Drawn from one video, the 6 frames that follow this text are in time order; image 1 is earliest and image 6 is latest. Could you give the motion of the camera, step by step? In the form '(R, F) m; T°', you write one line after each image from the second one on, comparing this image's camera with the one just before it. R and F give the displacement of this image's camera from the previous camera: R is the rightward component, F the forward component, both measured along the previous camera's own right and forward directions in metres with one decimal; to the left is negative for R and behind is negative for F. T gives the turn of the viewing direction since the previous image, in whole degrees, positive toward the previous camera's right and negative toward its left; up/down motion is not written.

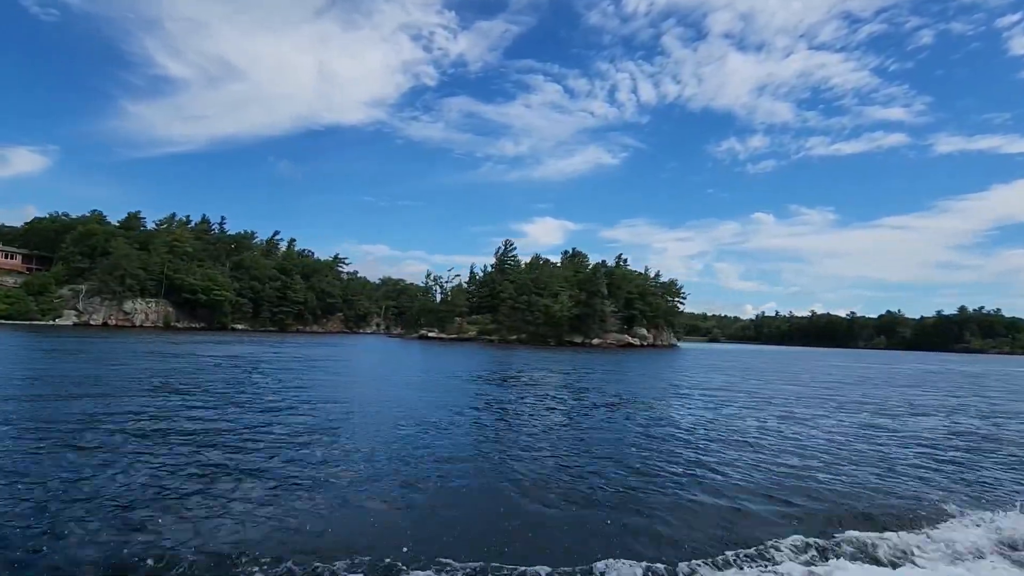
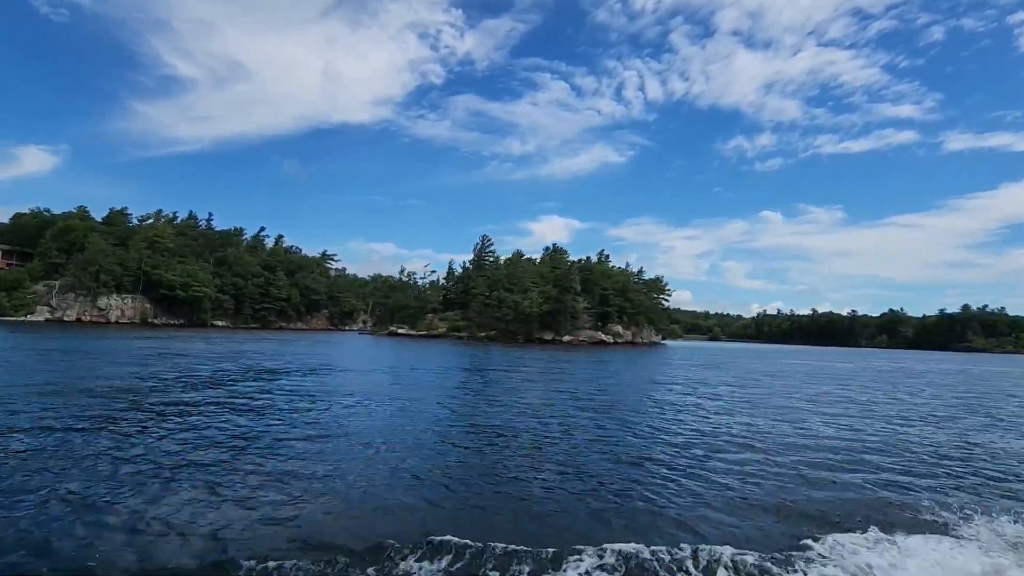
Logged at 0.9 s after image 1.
(+1.5, +0.5) m; -1°
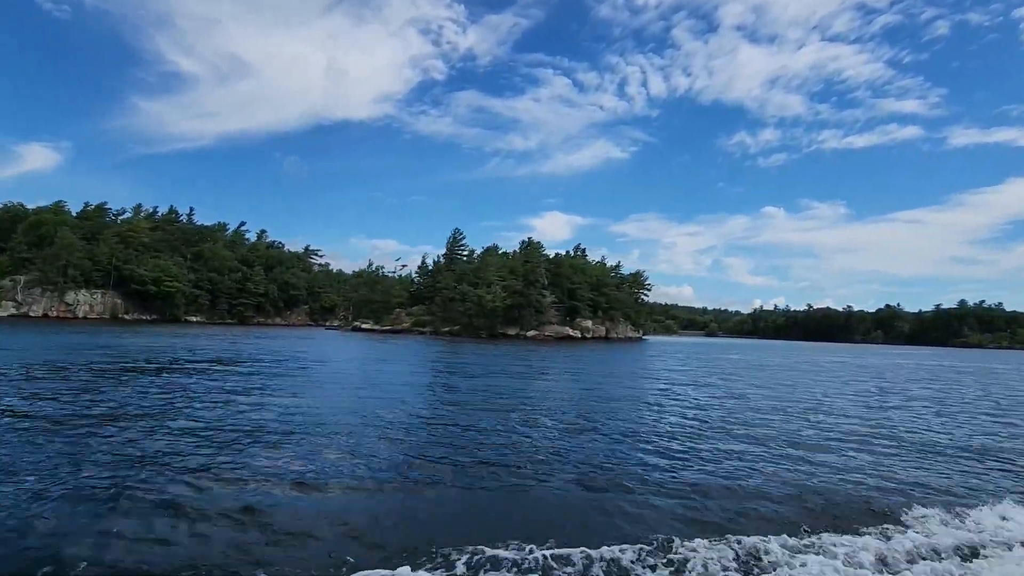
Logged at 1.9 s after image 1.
(+1.5, +0.5) m; 0°
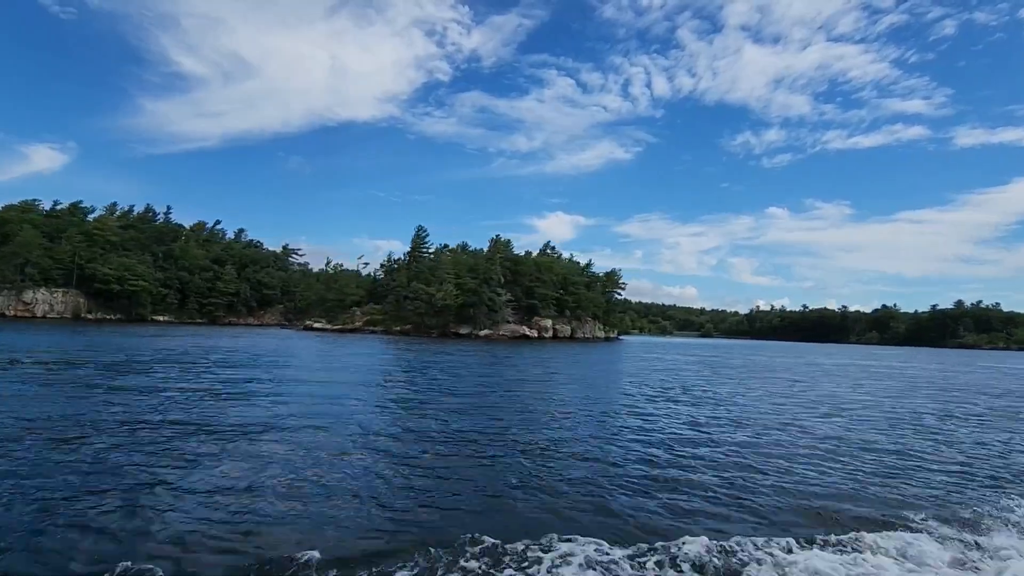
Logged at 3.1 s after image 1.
(+2.0, +0.7) m; 0°
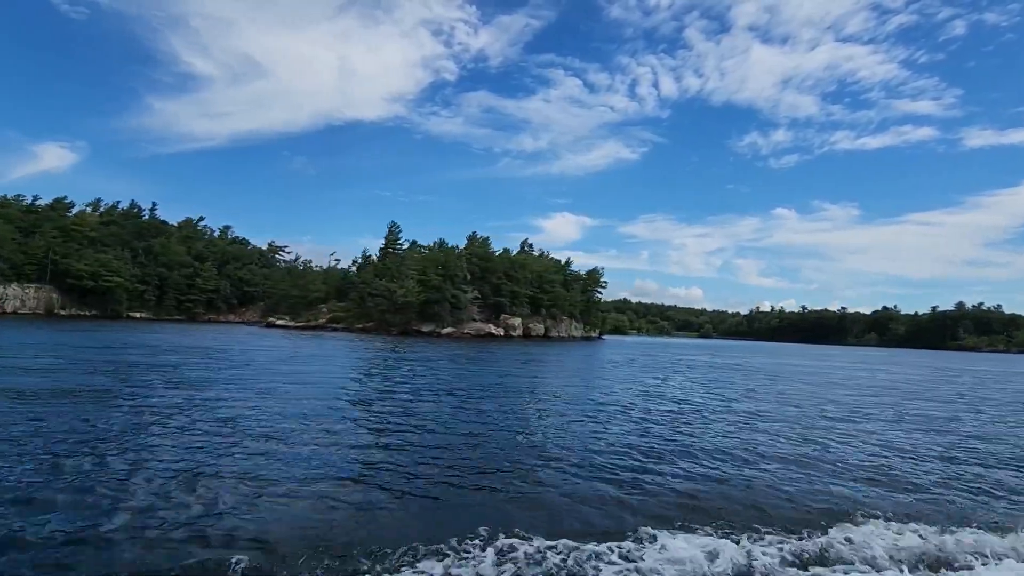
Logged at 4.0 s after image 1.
(+1.6, +0.5) m; 0°
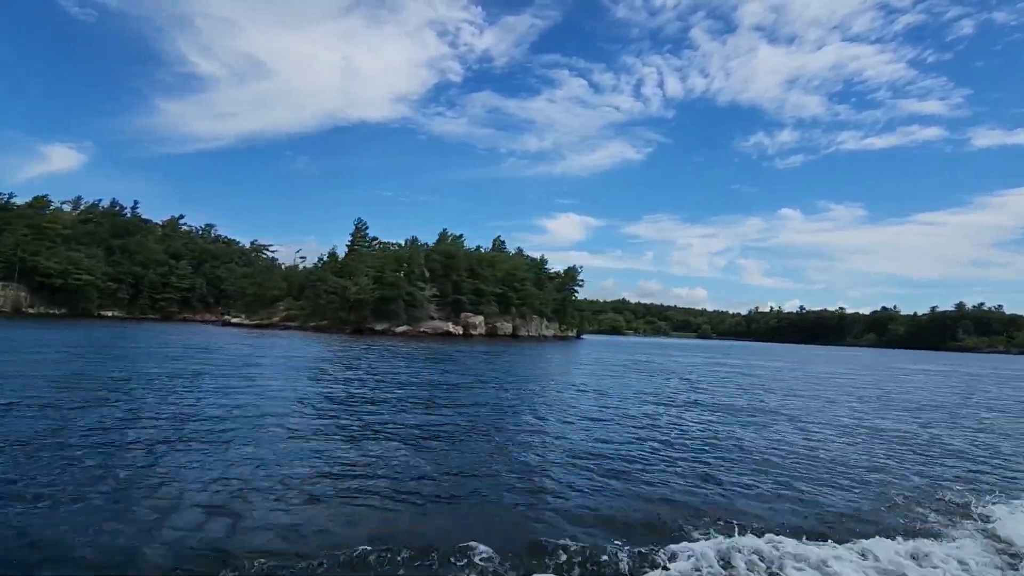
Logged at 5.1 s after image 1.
(+1.8, +0.6) m; 0°
